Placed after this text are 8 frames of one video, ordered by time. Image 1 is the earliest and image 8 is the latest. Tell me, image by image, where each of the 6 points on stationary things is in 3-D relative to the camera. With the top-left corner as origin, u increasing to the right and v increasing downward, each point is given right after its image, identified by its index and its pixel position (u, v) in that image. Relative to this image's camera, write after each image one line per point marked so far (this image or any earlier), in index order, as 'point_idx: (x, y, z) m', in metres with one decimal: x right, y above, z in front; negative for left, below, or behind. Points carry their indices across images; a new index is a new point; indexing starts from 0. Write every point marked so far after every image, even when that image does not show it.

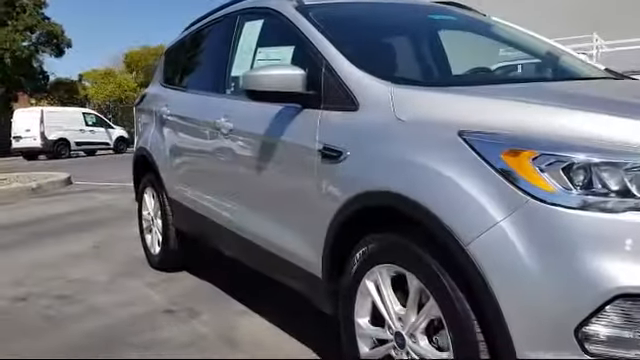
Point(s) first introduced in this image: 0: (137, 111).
0: (-1.9, +0.7, +6.0) m
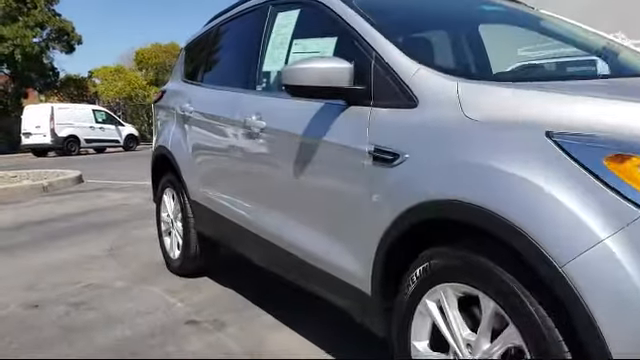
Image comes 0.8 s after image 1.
0: (-1.6, +0.7, +5.7) m
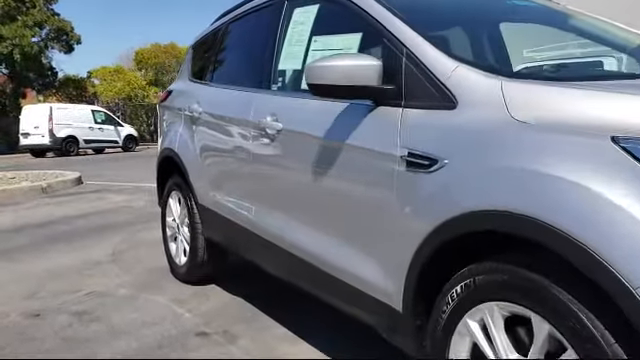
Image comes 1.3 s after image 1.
0: (-1.5, +0.7, +5.5) m
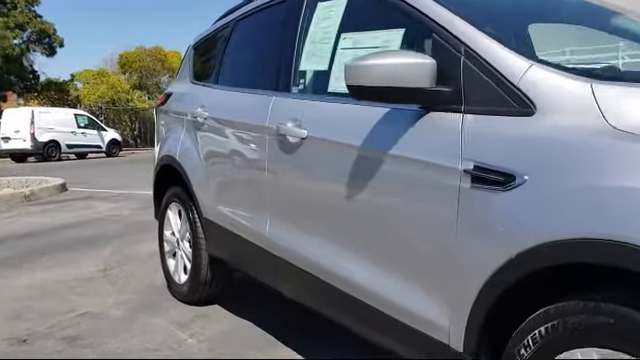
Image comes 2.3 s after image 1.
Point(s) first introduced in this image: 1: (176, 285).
0: (-1.4, +0.6, +5.1) m
1: (-1.1, -0.8, +4.6) m
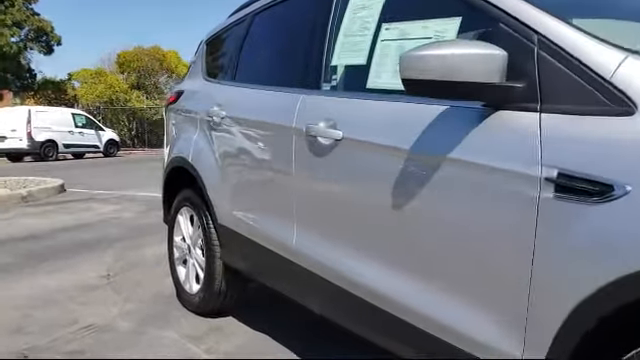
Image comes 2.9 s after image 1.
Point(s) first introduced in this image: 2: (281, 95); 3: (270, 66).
0: (-1.2, +0.6, +4.8) m
1: (-1.0, -0.8, +4.3) m
2: (-0.2, +0.5, +3.3) m
3: (-0.3, +0.7, +3.6) m
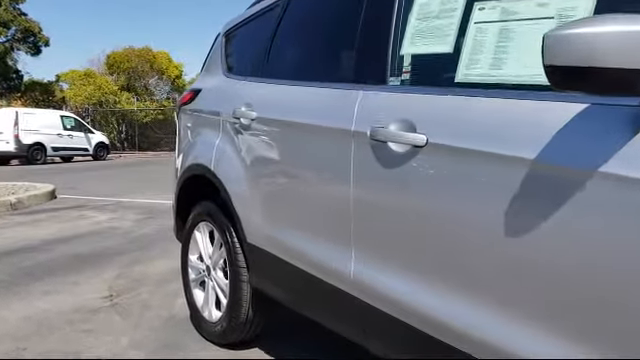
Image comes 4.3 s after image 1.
0: (-1.0, +0.5, +4.3) m
1: (-0.7, -0.9, +3.8) m
2: (0.0, +0.4, +2.8) m
3: (0.0, +0.6, +3.1) m
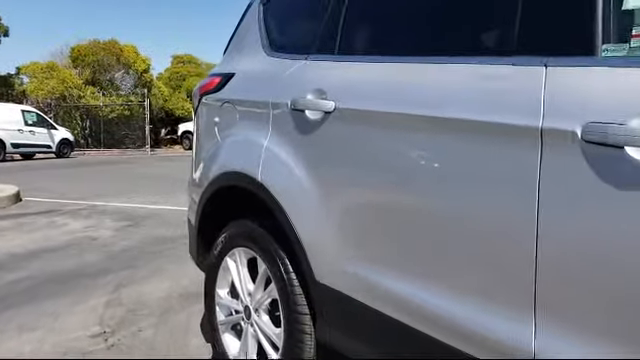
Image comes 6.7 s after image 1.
0: (-0.7, +0.4, +3.3) m
1: (-0.4, -1.0, +2.8) m
2: (+0.5, +0.3, +1.9) m
3: (+0.4, +0.6, +2.2) m
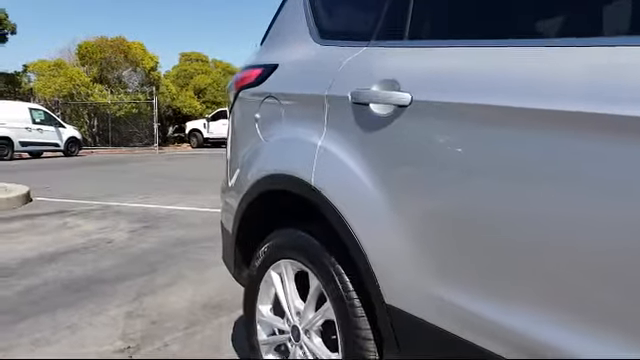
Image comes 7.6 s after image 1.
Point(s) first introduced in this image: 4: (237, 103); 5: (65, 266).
0: (-0.4, +0.4, +3.0) m
1: (-0.1, -1.0, +2.5) m
2: (+0.7, +0.3, +1.5) m
3: (+0.6, +0.5, +1.8) m
4: (-0.4, +0.4, +3.0) m
5: (-2.4, -0.8, +5.6) m
